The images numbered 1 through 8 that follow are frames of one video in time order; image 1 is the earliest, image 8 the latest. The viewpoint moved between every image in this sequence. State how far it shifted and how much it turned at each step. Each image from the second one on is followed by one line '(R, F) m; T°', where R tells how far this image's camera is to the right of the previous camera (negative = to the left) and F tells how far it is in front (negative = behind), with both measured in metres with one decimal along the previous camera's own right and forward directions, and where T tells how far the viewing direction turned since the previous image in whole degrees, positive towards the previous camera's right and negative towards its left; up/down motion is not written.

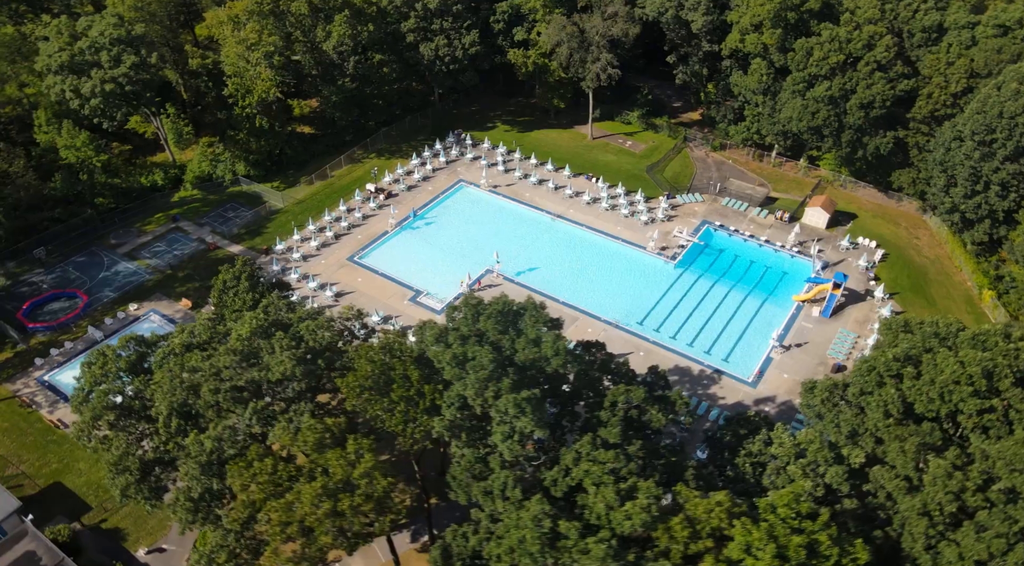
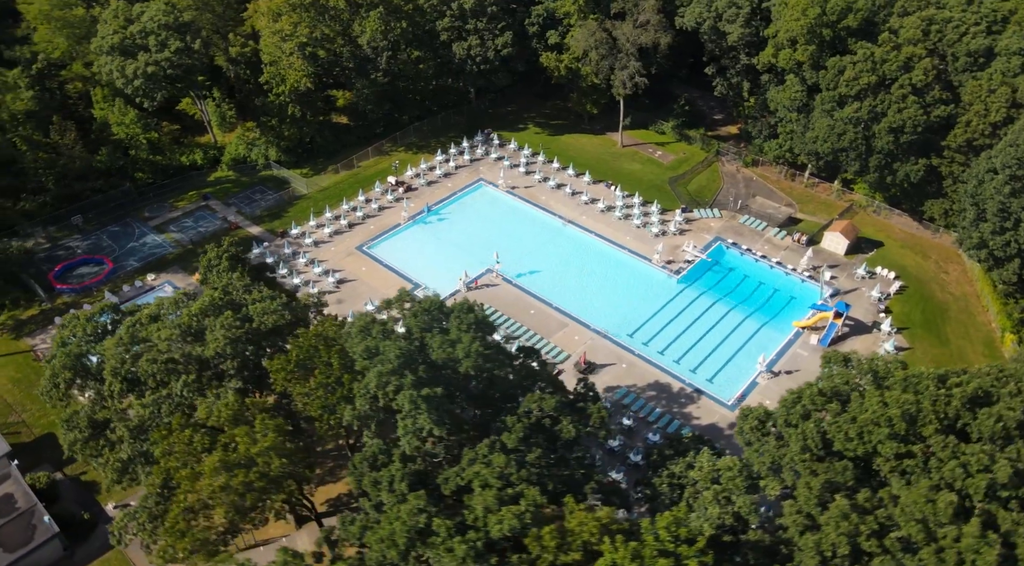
(+7.3, -0.3) m; -6°
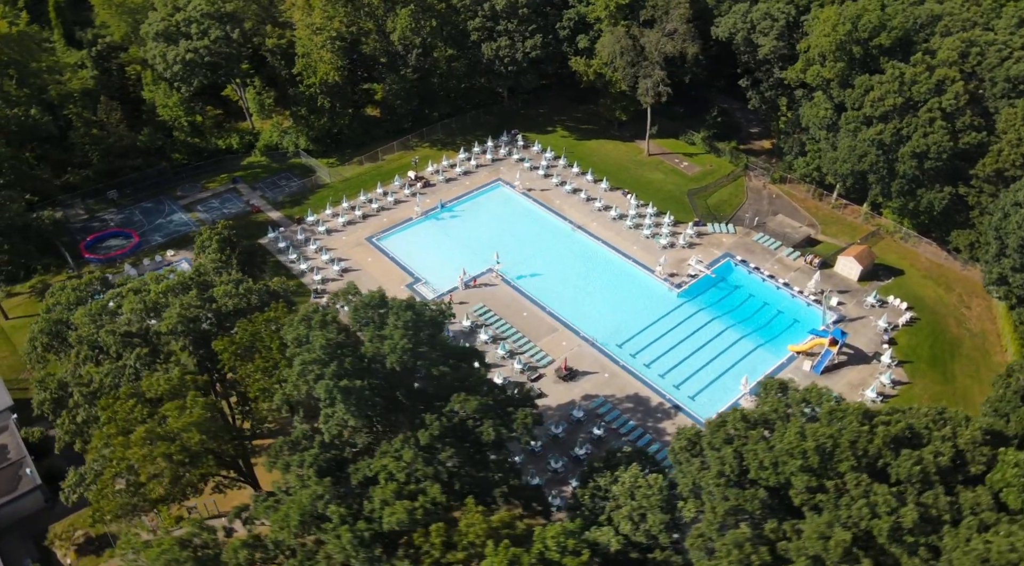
(+6.6, -0.3) m; -6°
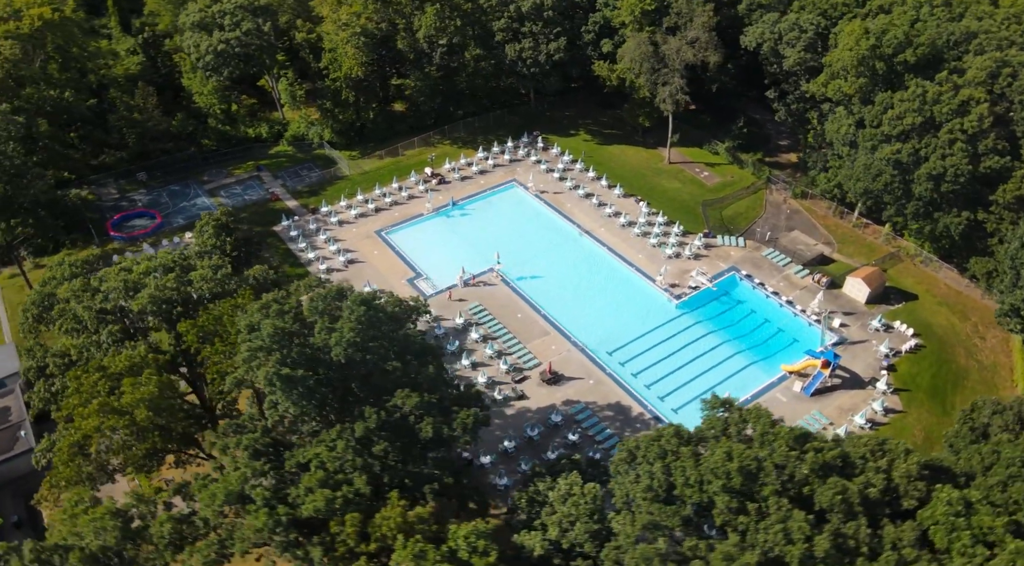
(+5.3, -0.2) m; -5°
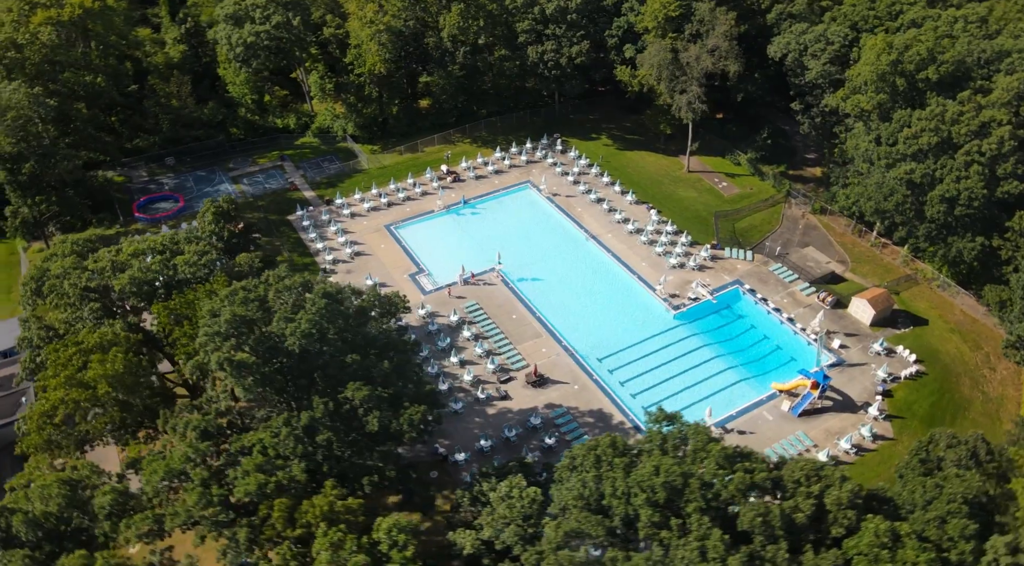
(+5.0, -0.2) m; -4°
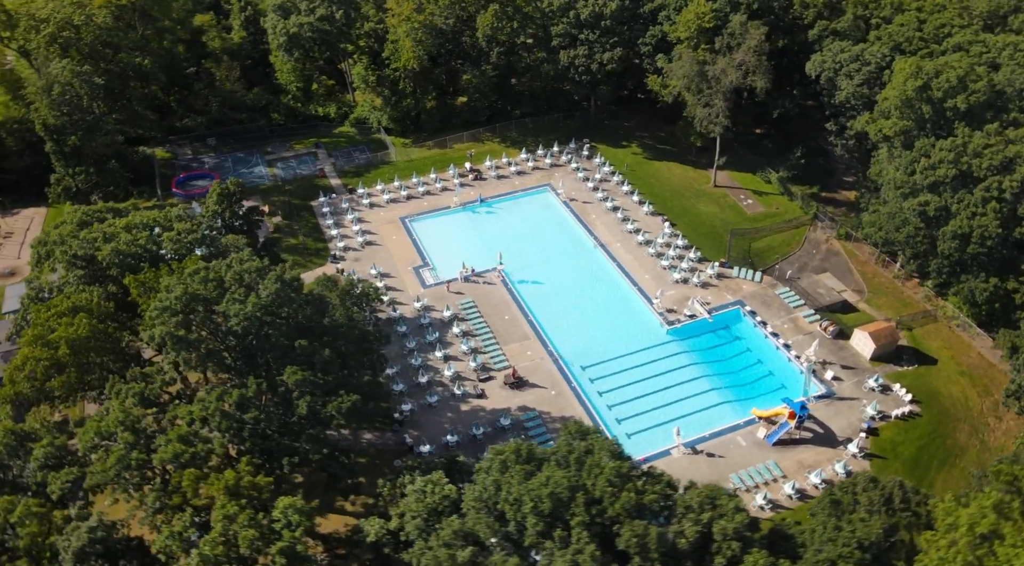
(+7.3, -0.2) m; -6°
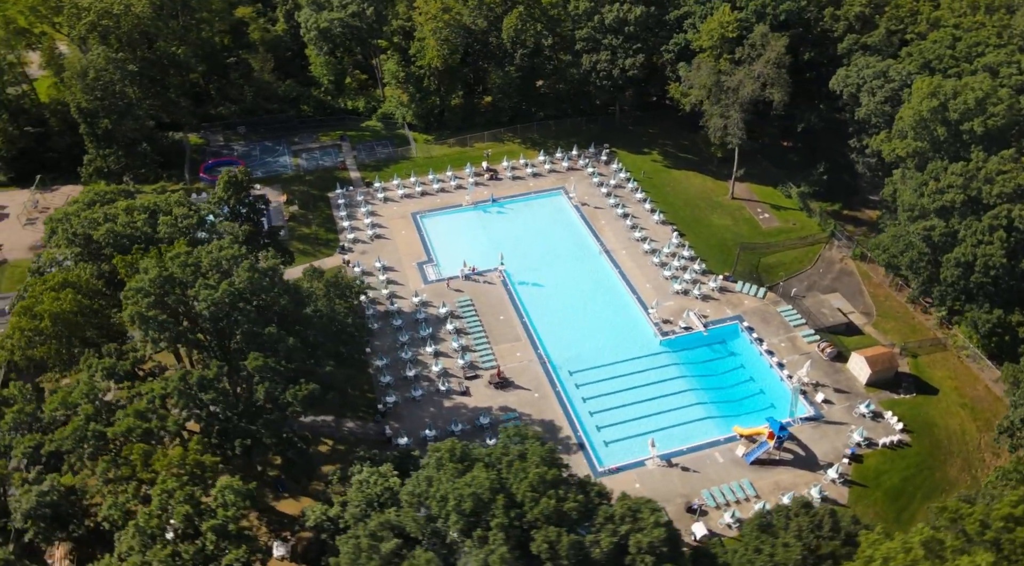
(+5.2, -0.3) m; -4°
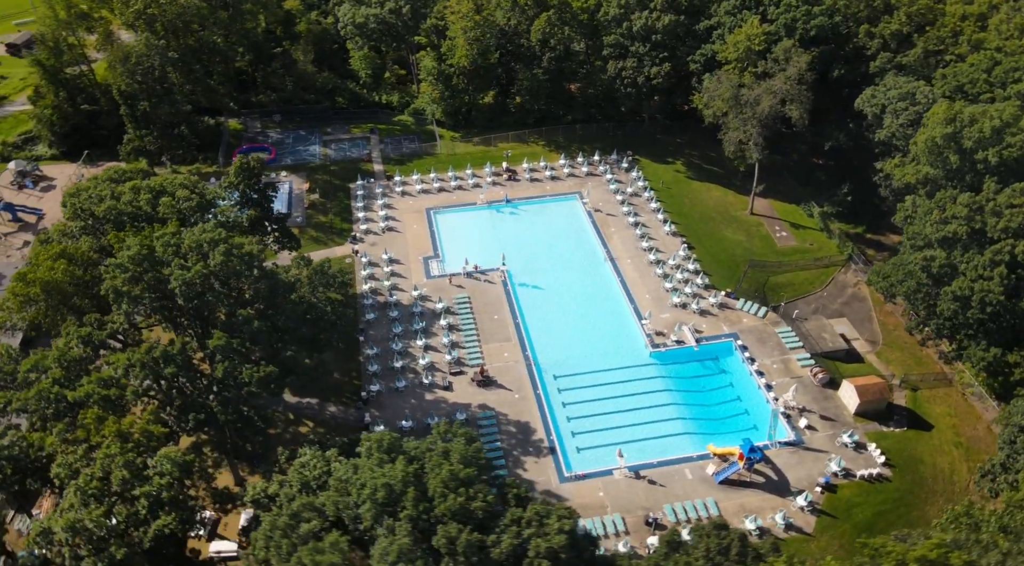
(+6.1, -0.4) m; -5°
